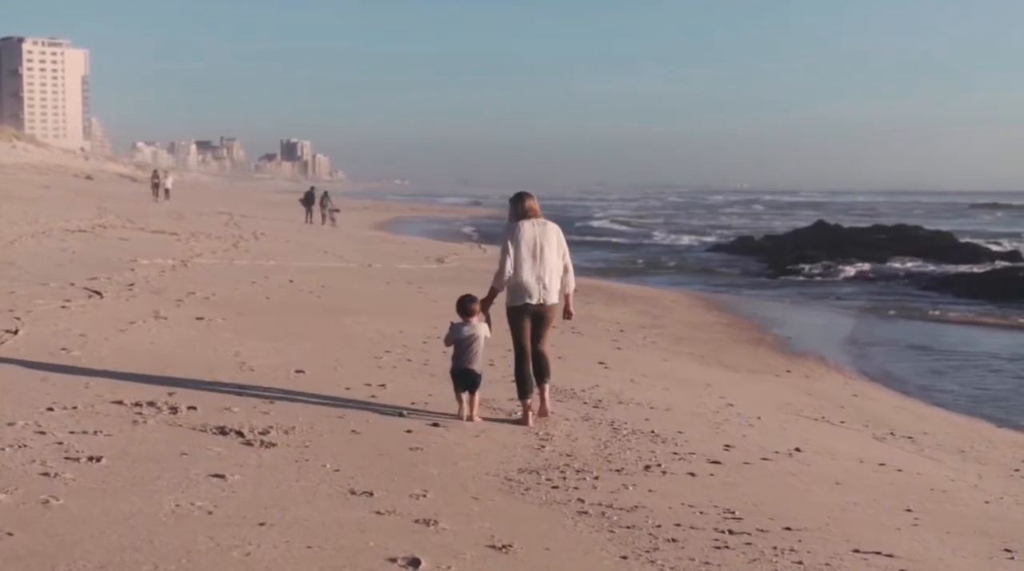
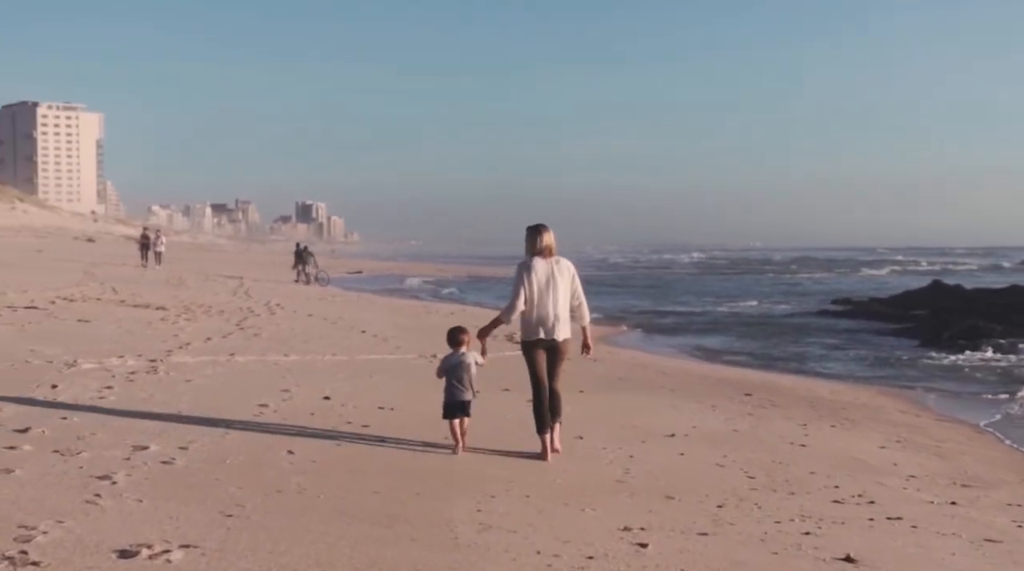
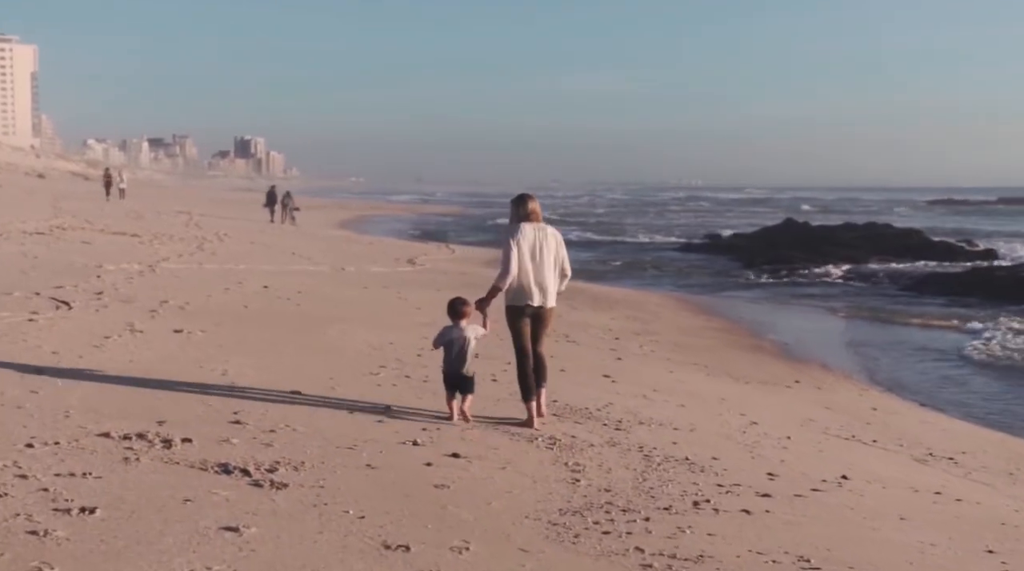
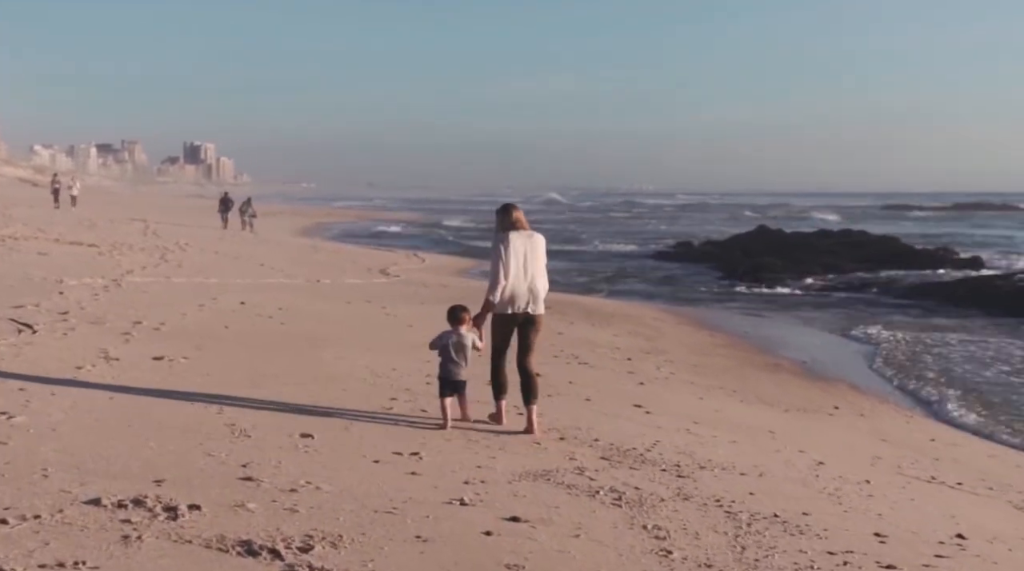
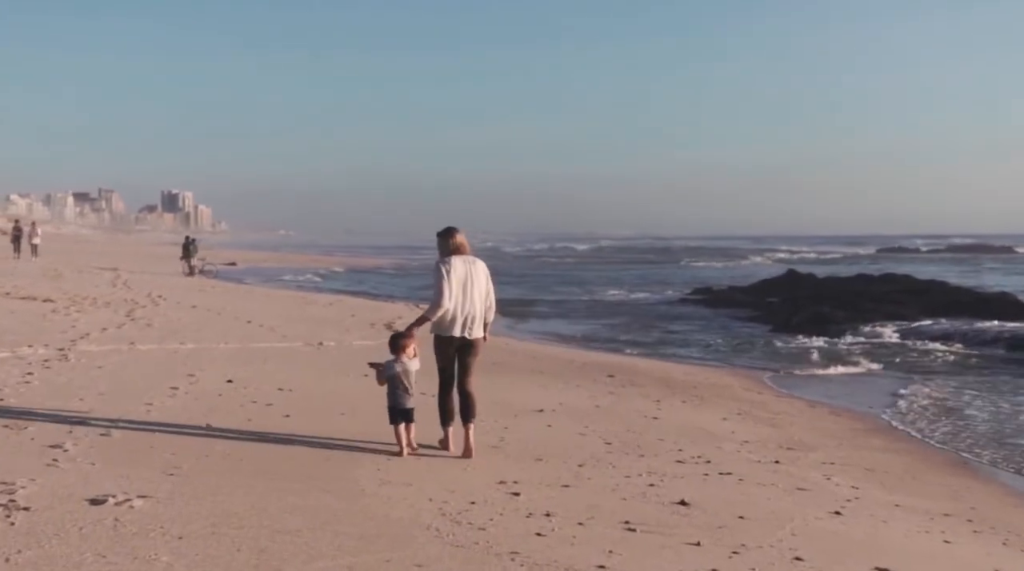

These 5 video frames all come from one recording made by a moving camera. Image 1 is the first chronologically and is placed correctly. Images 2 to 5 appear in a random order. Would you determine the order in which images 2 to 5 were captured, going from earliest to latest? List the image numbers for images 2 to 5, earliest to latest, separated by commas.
3, 4, 5, 2
